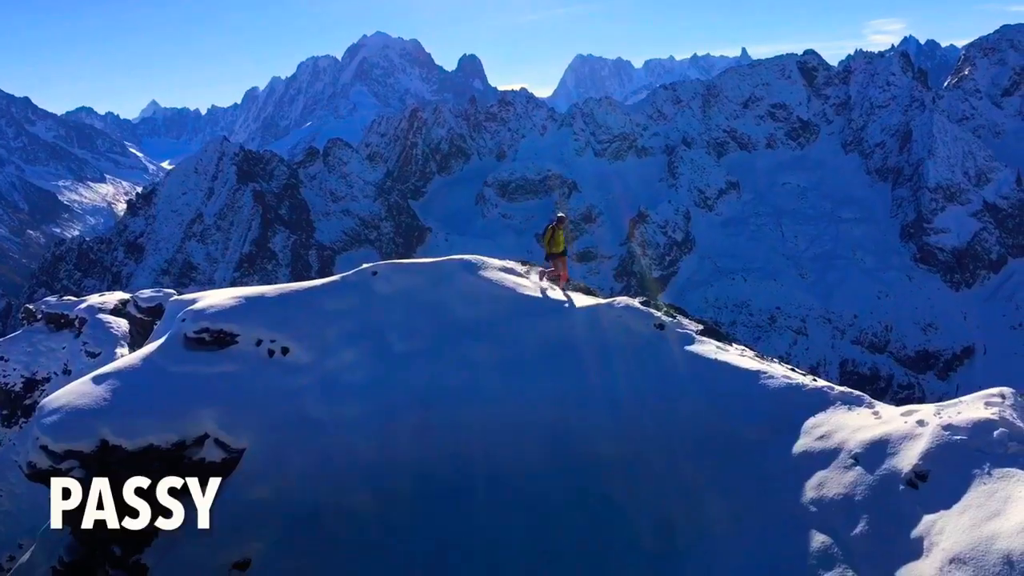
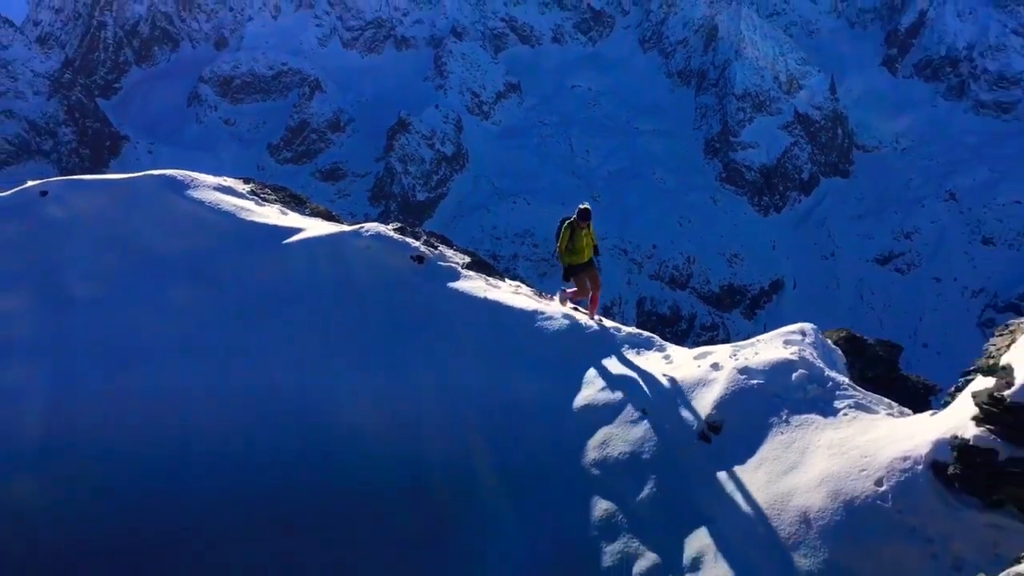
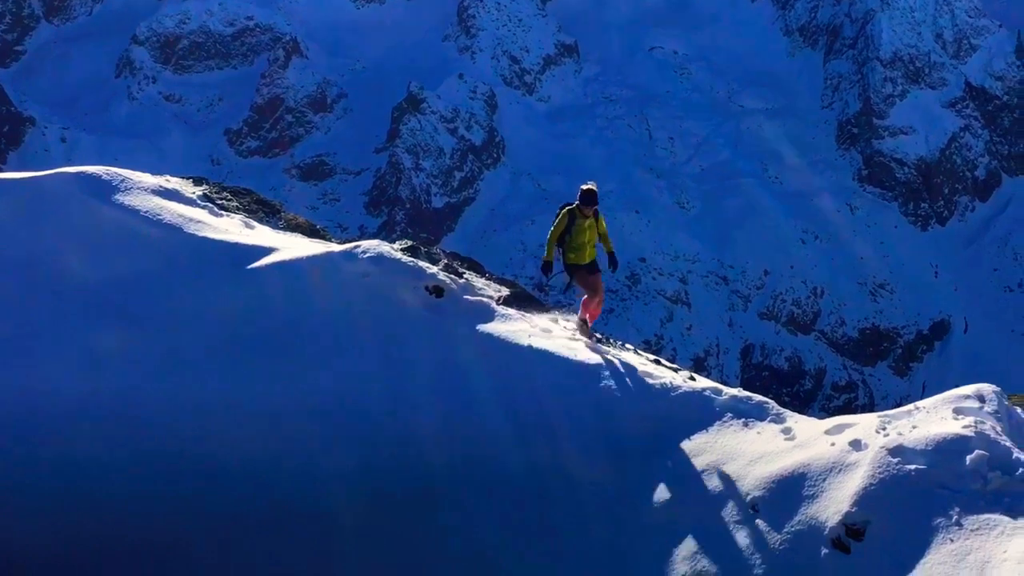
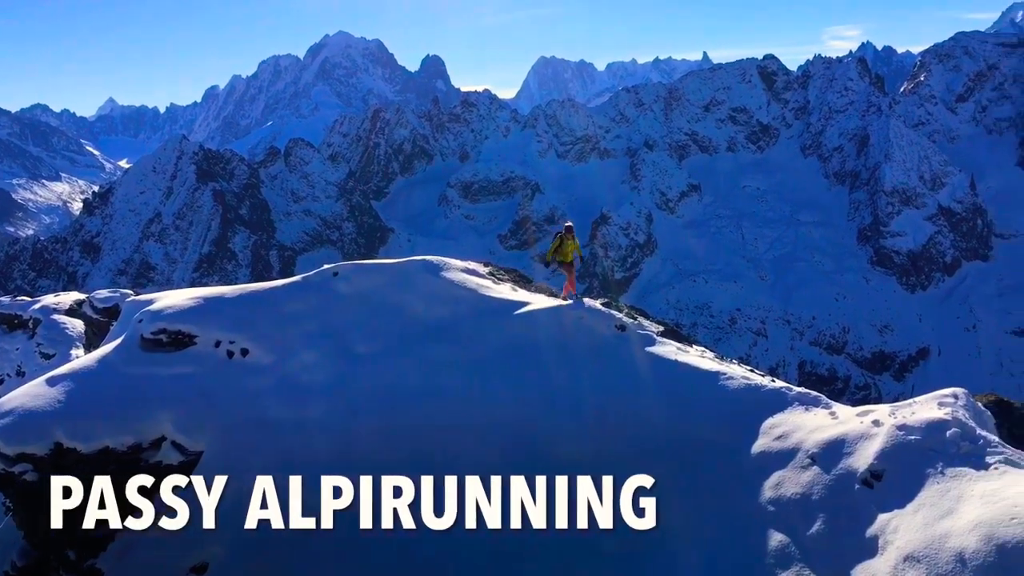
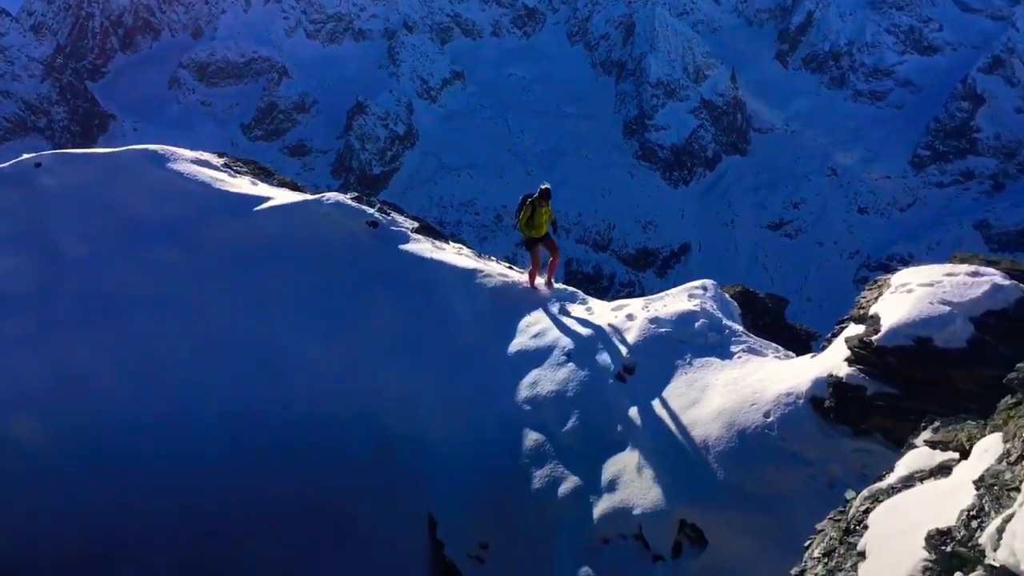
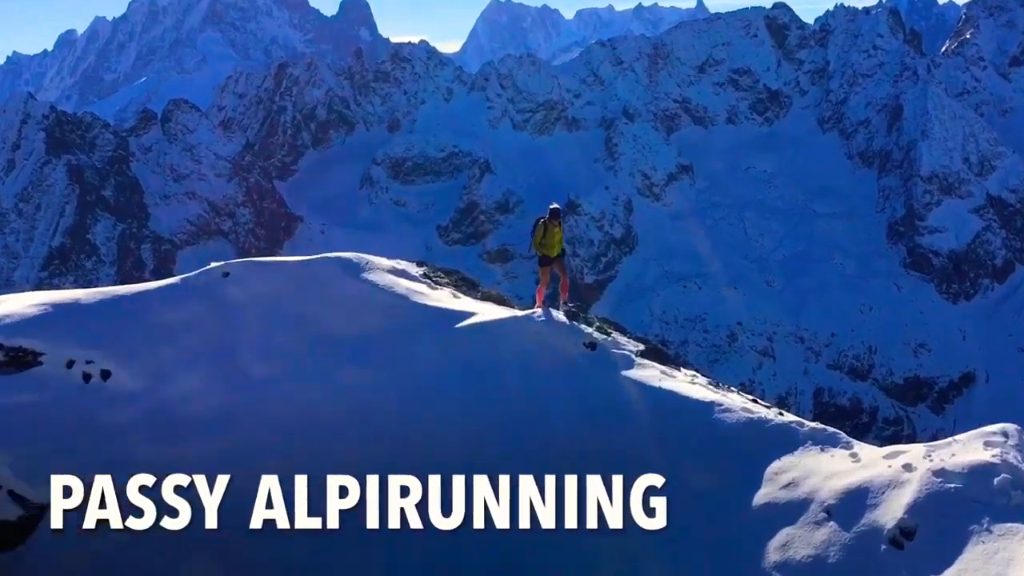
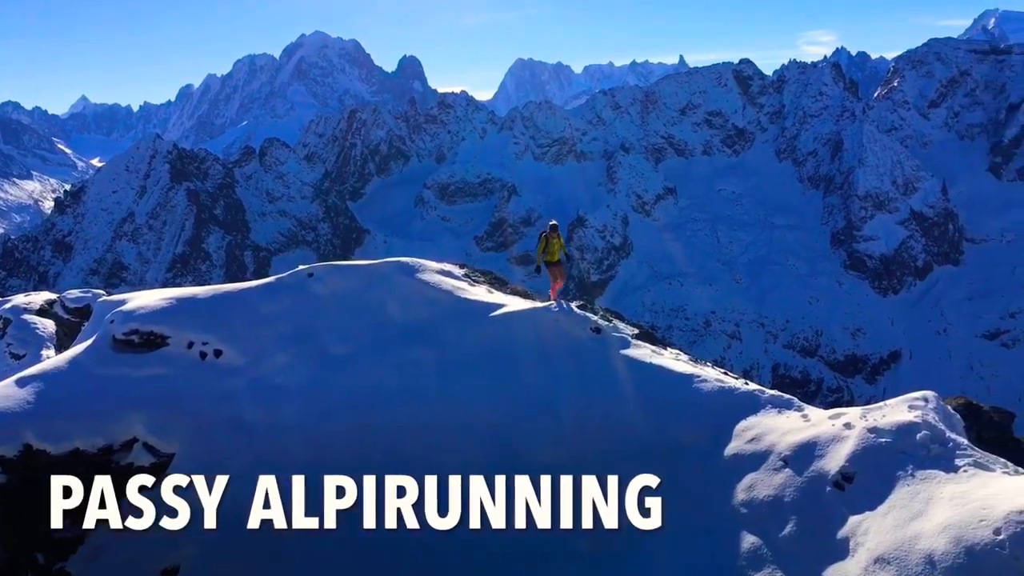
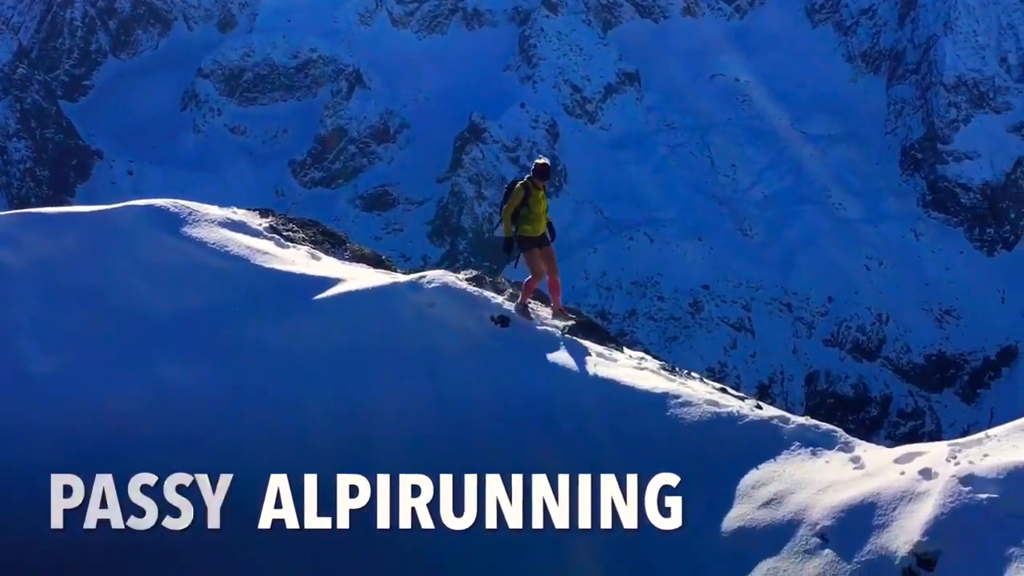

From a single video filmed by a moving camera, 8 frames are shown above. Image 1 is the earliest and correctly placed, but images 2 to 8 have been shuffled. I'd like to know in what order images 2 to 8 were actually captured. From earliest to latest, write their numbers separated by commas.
4, 7, 6, 8, 3, 2, 5
